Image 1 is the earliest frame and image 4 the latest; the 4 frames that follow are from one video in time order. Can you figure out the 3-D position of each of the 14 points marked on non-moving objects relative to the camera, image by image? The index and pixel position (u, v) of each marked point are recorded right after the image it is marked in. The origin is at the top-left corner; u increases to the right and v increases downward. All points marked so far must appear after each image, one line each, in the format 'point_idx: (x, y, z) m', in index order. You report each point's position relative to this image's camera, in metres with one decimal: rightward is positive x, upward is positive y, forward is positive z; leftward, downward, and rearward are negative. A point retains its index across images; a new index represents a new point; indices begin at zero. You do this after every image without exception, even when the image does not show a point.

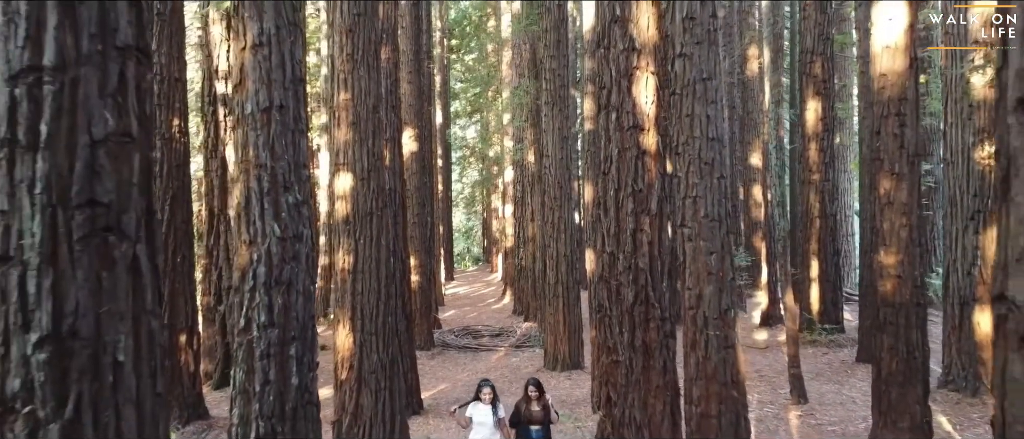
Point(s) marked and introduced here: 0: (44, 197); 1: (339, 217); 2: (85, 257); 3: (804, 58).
0: (-1.4, +0.1, +2.1) m
1: (-2.0, 0.0, +7.9) m
2: (-1.3, -0.1, +2.1) m
3: (+5.8, +3.2, +13.4) m
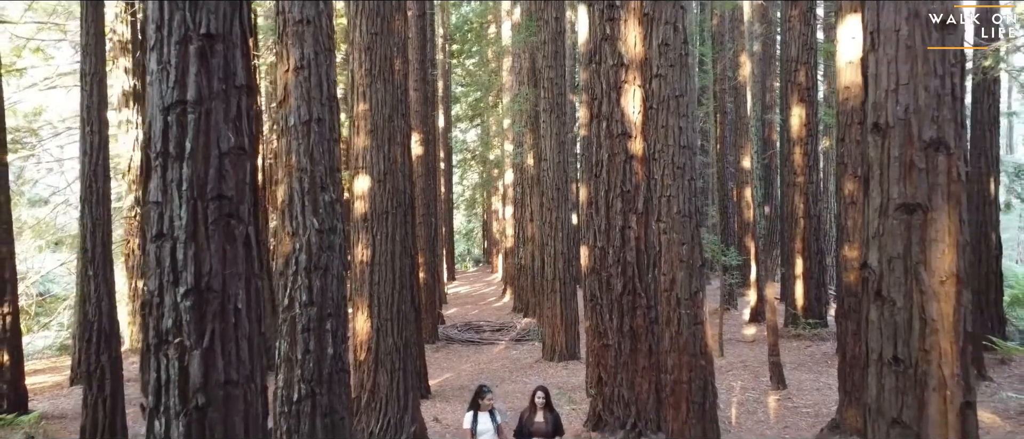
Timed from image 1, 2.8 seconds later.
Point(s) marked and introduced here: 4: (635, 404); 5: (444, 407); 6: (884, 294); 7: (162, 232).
0: (-1.4, +0.1, +3.0) m
1: (-1.9, 0.0, +8.7) m
2: (-1.3, -0.1, +3.0) m
3: (+5.8, +3.2, +14.3) m
4: (+1.4, -2.1, +7.9) m
5: (-1.1, -2.9, +10.9) m
6: (+1.6, -0.3, +3.0) m
7: (-1.5, -0.1, +3.0) m
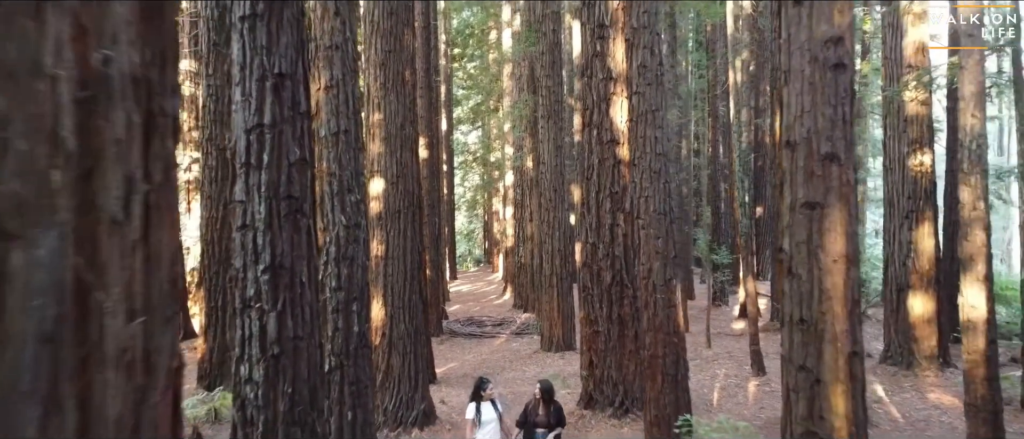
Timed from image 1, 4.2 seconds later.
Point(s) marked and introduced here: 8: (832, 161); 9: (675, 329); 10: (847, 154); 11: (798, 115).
0: (-1.4, +0.2, +3.9) m
1: (-1.9, +0.1, +9.7) m
2: (-1.3, 0.0, +4.0) m
3: (+5.8, +3.2, +15.3) m
4: (+1.4, -2.1, +8.8) m
5: (-1.1, -2.9, +11.8) m
6: (+1.6, -0.3, +4.0) m
7: (-1.5, 0.0, +3.9) m
8: (+1.8, +0.3, +3.9) m
9: (+1.7, -1.1, +7.2) m
10: (+1.9, +0.4, +3.9) m
11: (+1.6, +0.6, +4.0) m
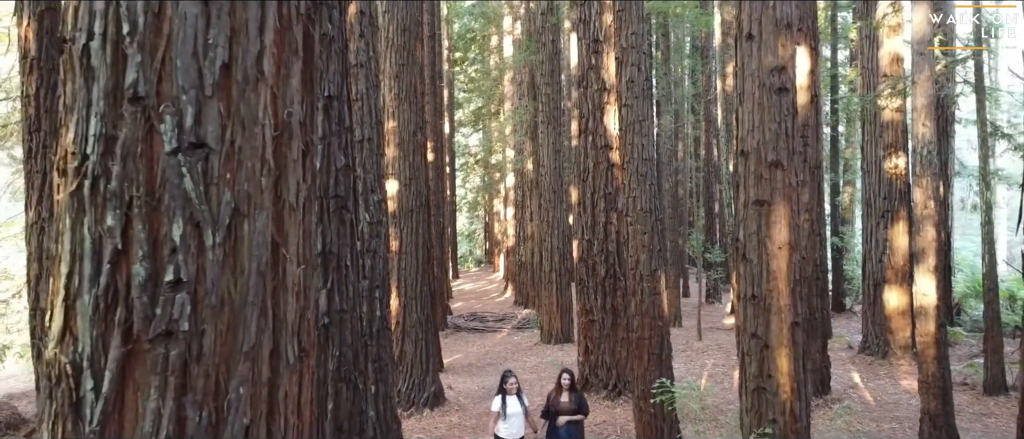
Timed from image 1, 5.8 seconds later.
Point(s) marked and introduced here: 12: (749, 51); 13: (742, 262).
0: (-1.4, +0.2, +4.8) m
1: (-1.9, +0.1, +10.6) m
2: (-1.2, 0.0, +4.9) m
3: (+5.8, +3.2, +16.2) m
4: (+1.4, -2.1, +9.7) m
5: (-1.0, -2.9, +12.7) m
6: (+1.7, -0.3, +4.9) m
7: (-1.5, 0.0, +4.9) m
8: (+1.8, +0.4, +4.8) m
9: (+1.7, -1.1, +8.1) m
10: (+1.9, +0.4, +4.8) m
11: (+1.7, +0.6, +4.9) m
12: (+1.7, +1.2, +4.9) m
13: (+1.6, -0.3, +4.9) m
